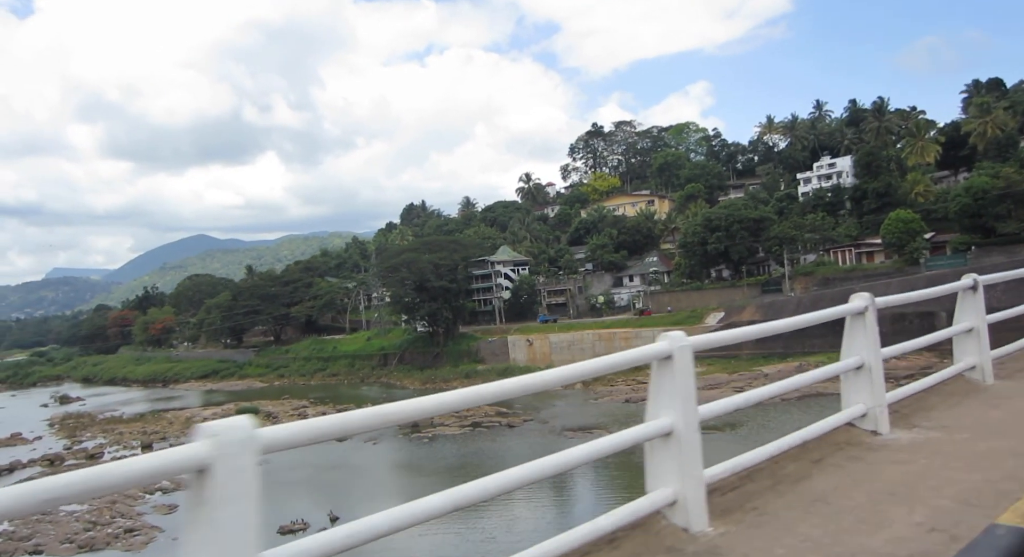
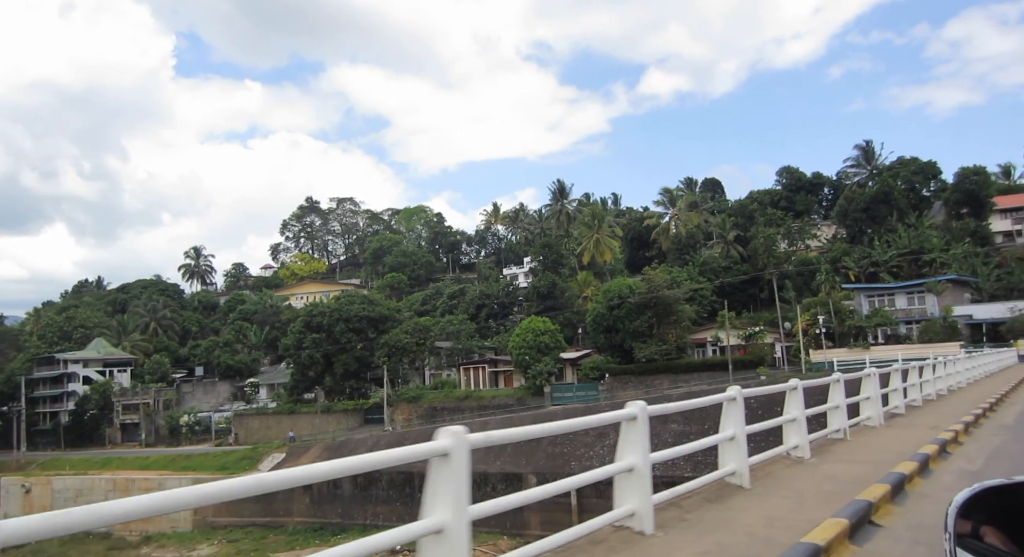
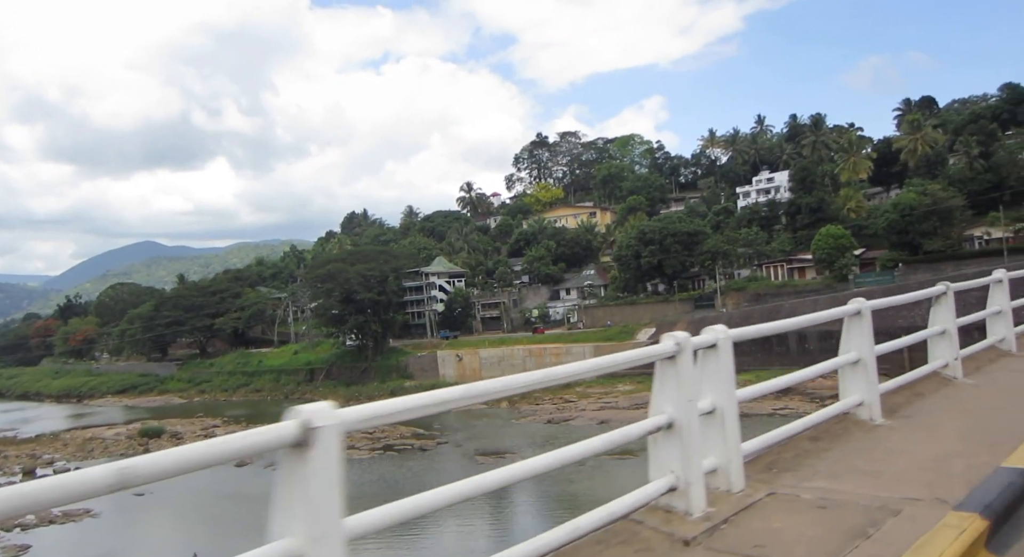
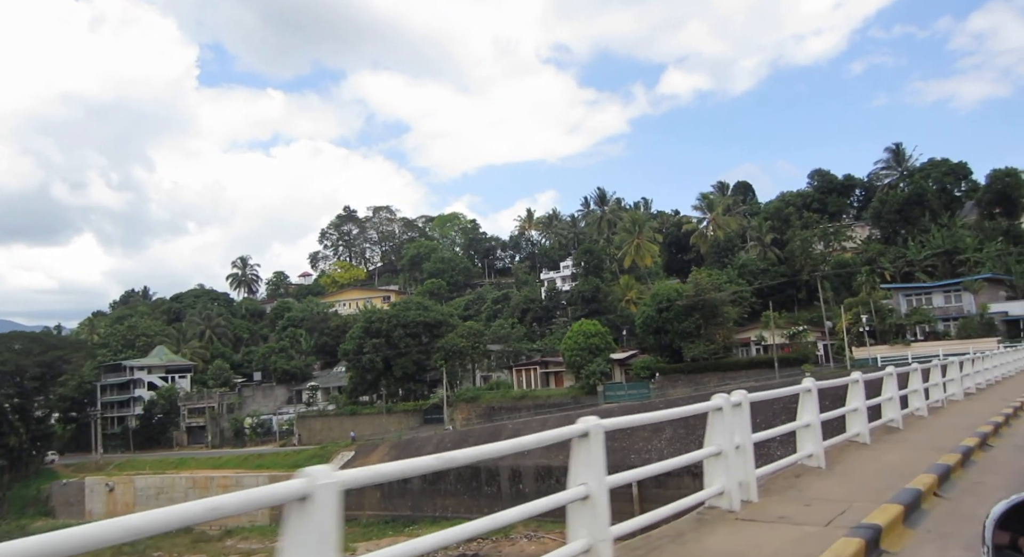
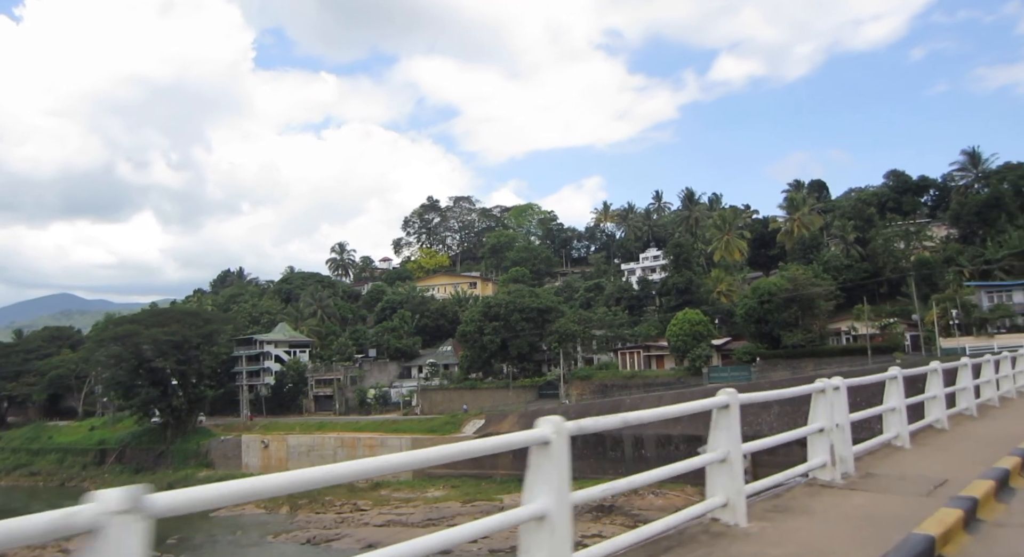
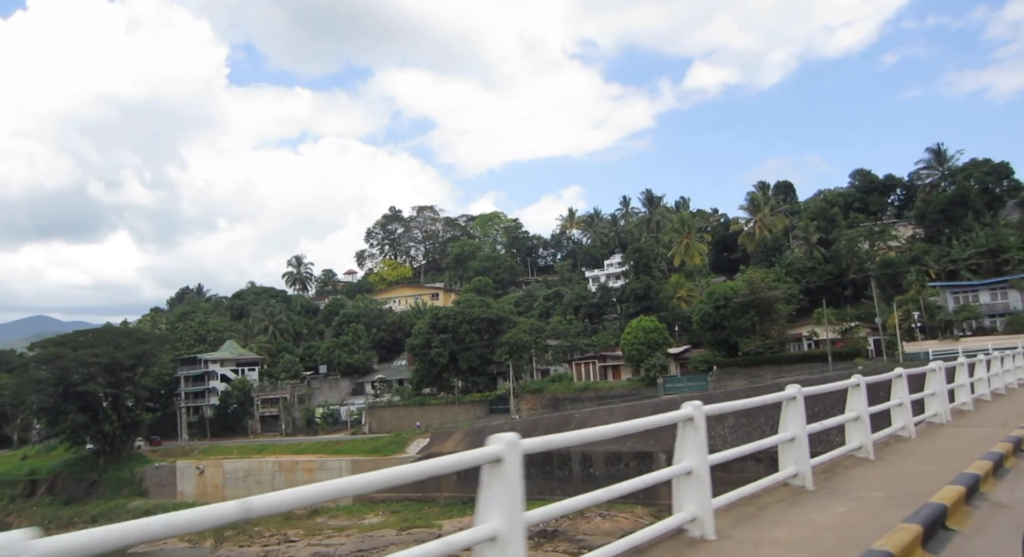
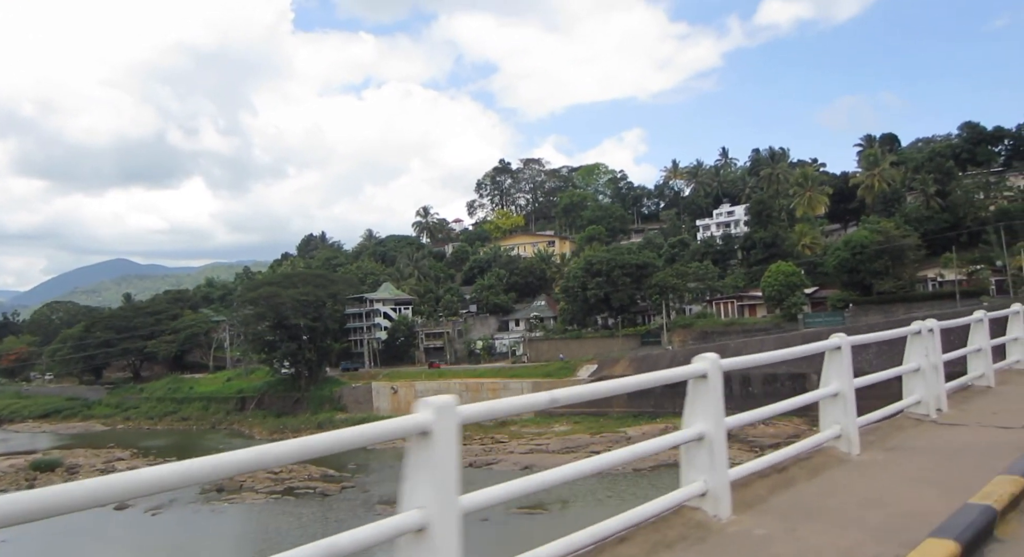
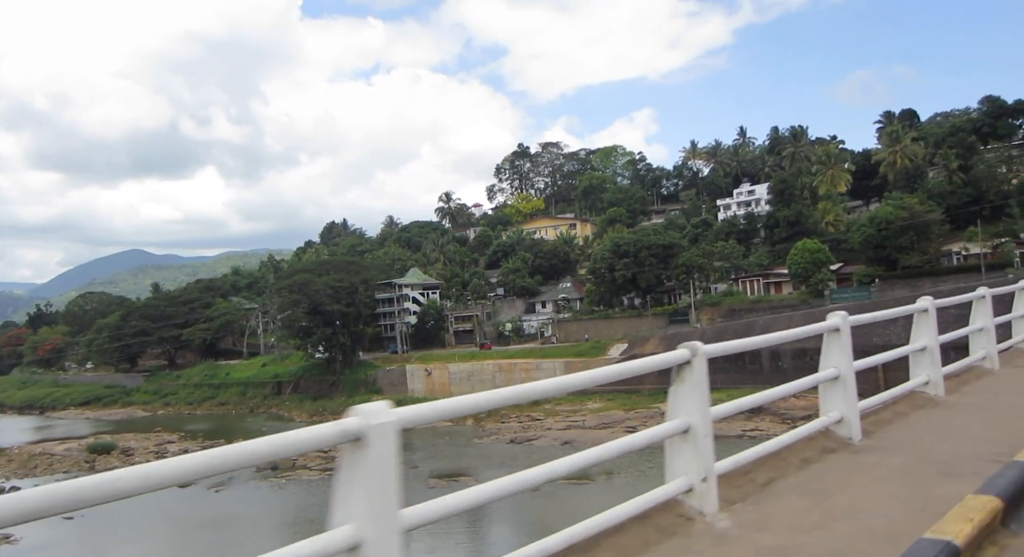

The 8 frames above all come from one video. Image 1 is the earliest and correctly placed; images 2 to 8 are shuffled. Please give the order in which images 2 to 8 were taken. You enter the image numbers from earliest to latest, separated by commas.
3, 8, 7, 5, 6, 4, 2
